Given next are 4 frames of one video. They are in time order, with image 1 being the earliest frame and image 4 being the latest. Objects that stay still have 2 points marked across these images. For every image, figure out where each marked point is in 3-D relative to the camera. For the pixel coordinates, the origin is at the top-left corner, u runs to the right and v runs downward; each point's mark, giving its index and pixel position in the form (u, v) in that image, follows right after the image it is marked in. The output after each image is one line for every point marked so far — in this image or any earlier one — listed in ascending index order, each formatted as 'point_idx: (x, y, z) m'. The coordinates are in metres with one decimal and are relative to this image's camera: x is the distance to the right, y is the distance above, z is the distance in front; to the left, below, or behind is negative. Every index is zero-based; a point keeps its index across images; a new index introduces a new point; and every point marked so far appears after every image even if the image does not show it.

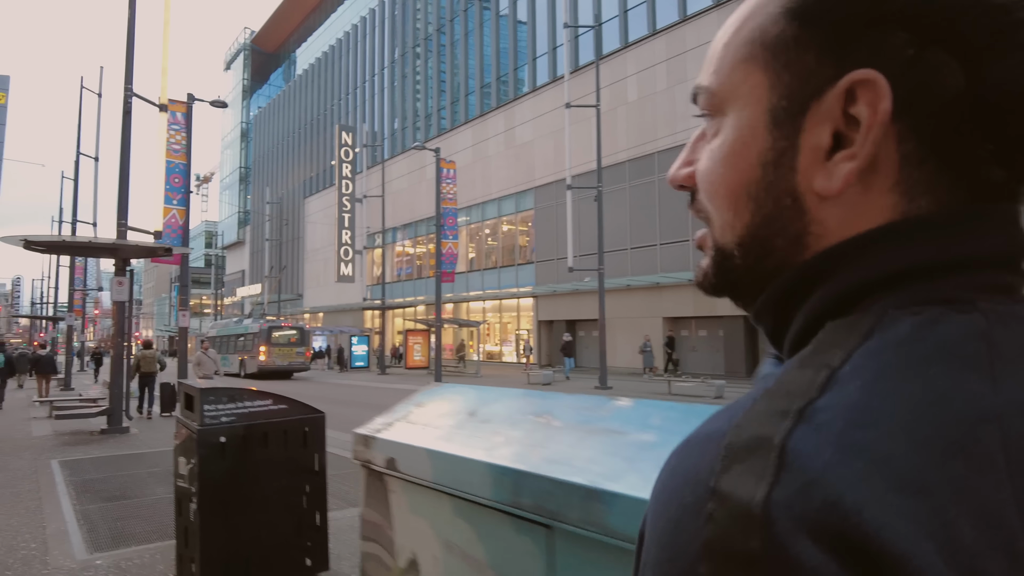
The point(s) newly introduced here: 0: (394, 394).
0: (-3.2, -3.0, +18.2) m
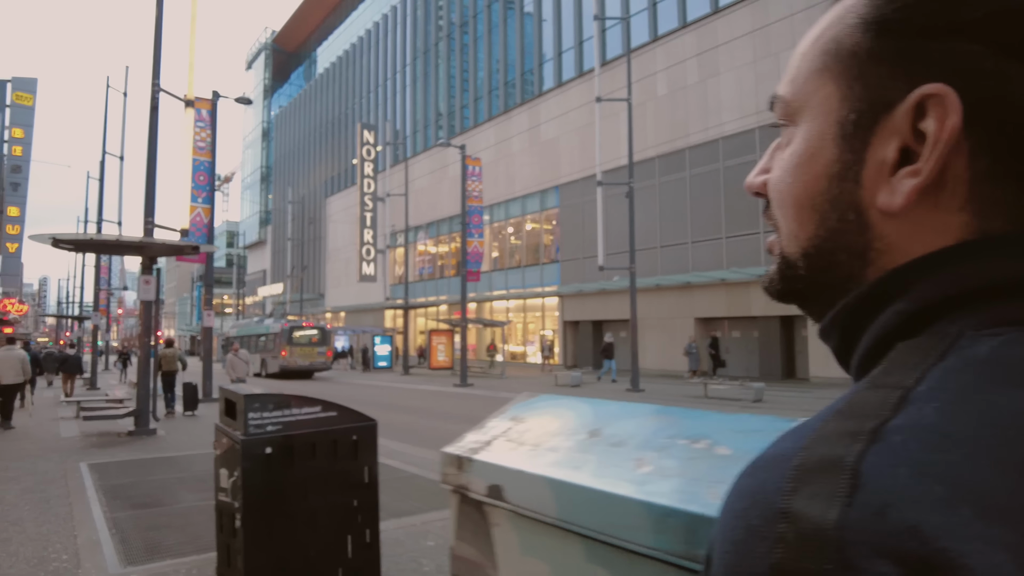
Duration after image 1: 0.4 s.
0: (-2.6, -3.0, +18.1) m
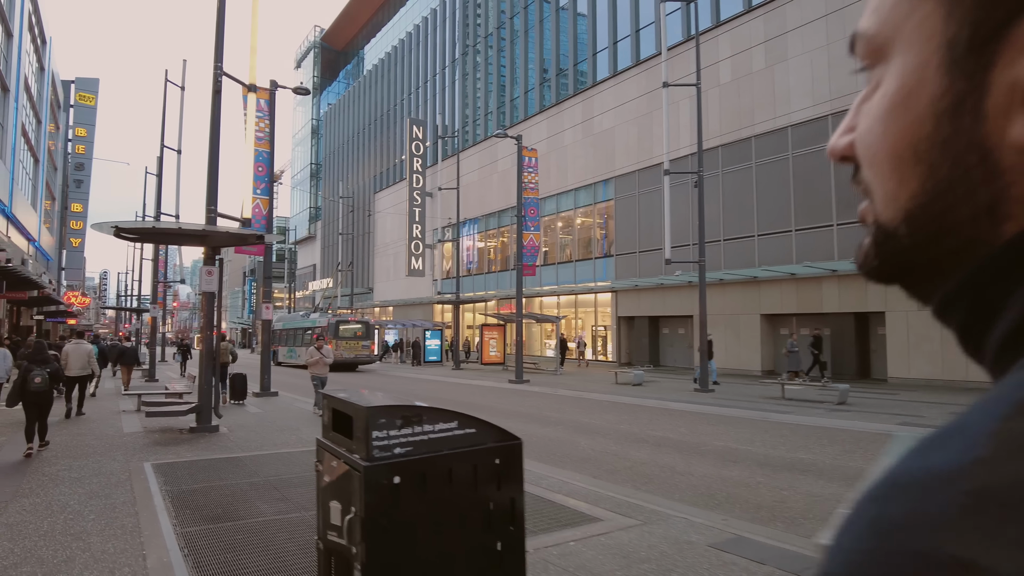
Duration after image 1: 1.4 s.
0: (-1.1, -2.8, +17.7) m
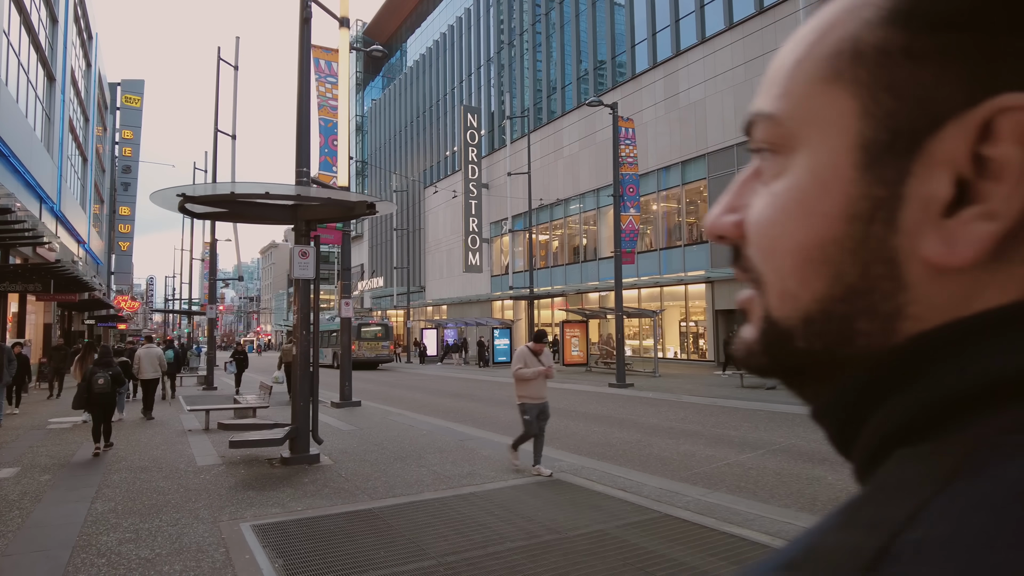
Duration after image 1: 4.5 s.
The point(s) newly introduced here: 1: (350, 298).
0: (+1.0, -2.6, +16.0) m
1: (-5.2, -0.4, +17.8) m
